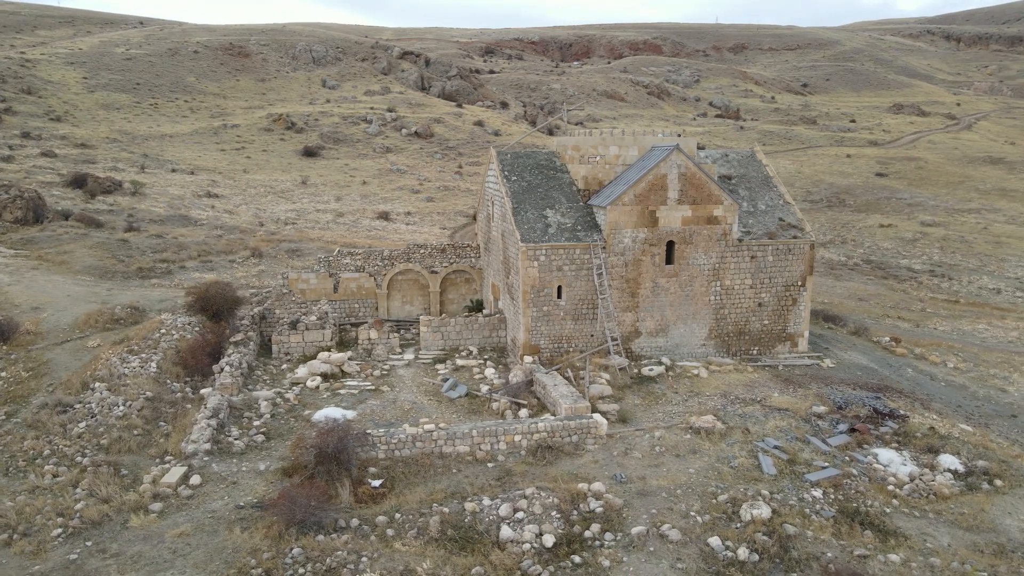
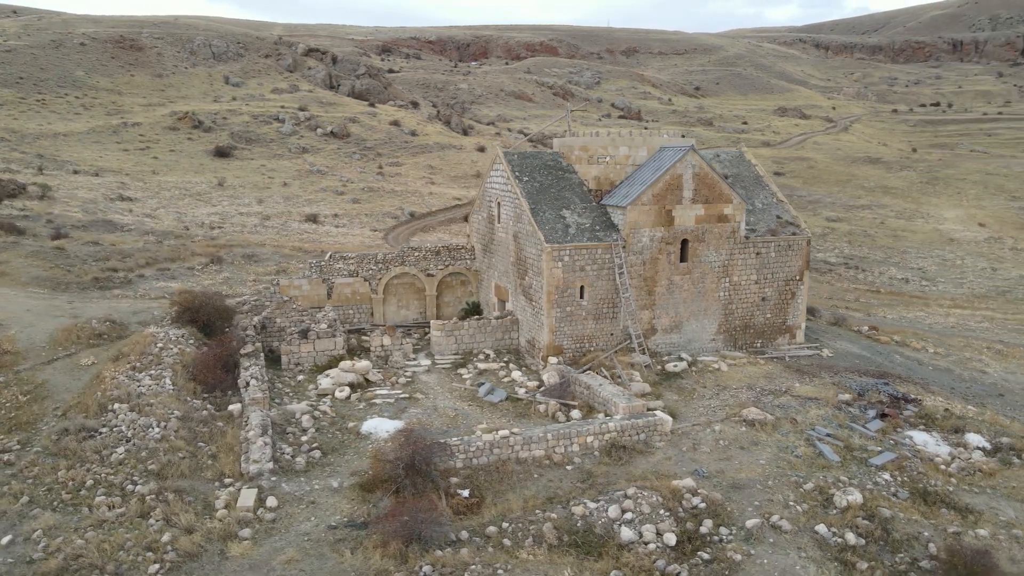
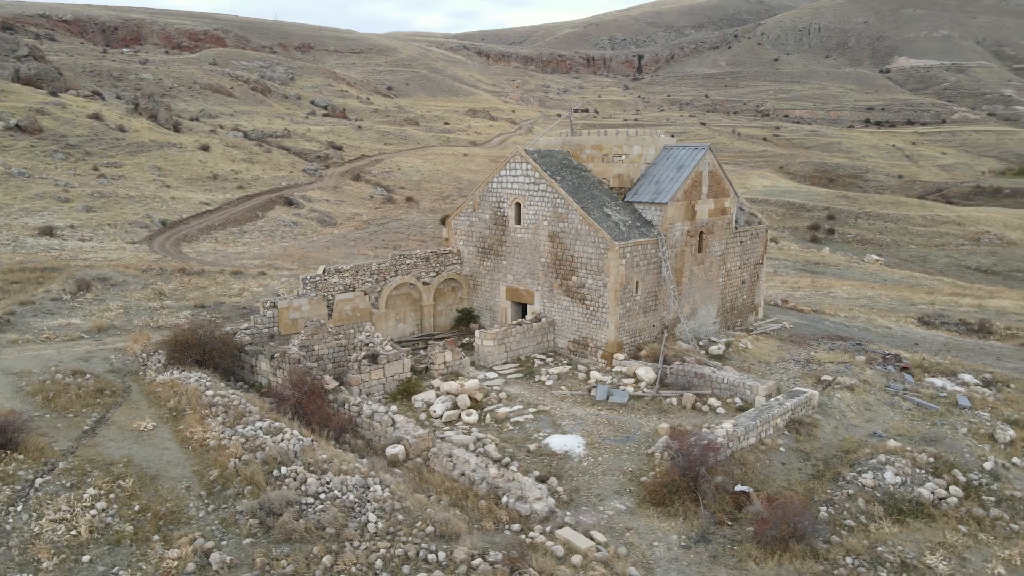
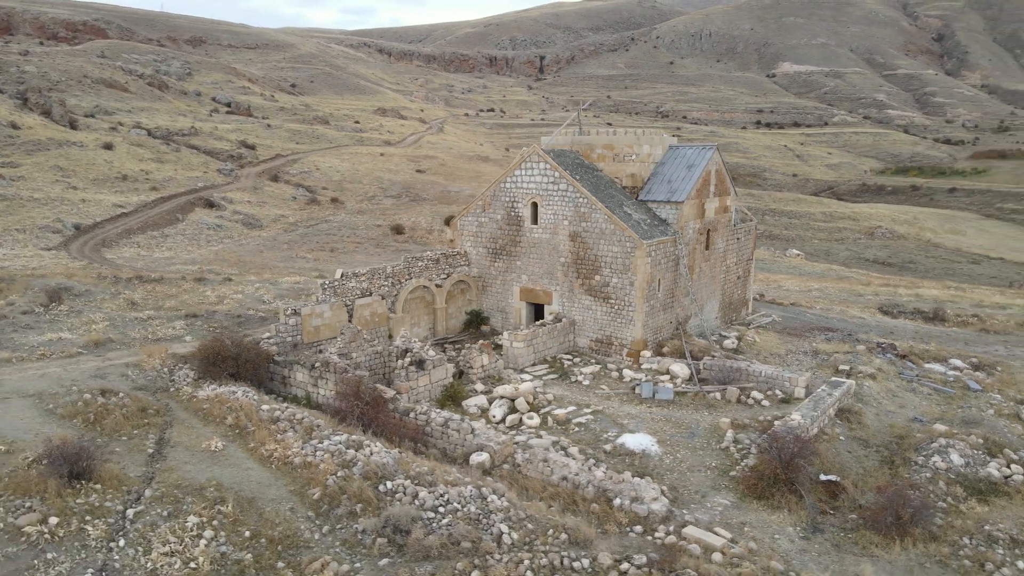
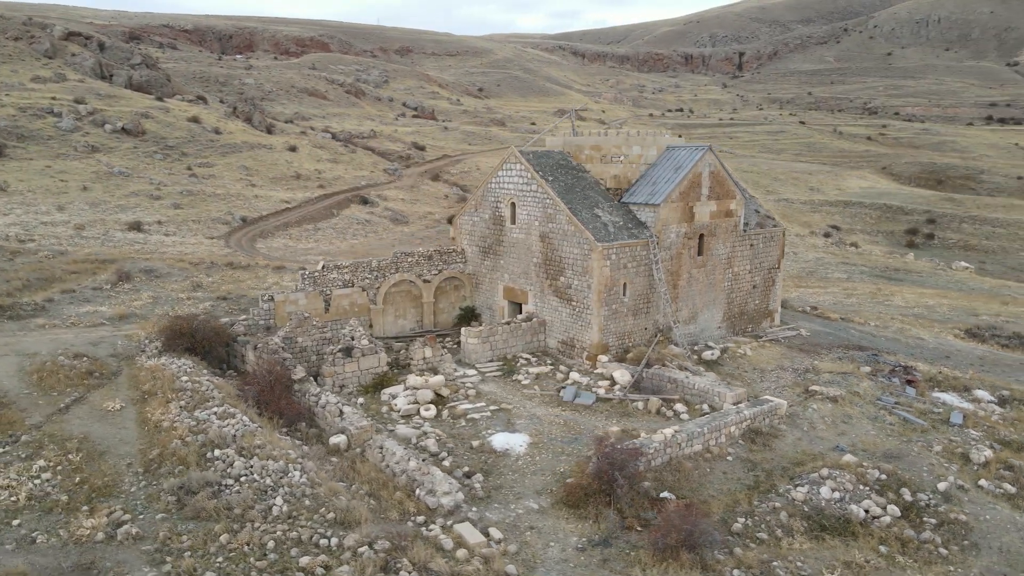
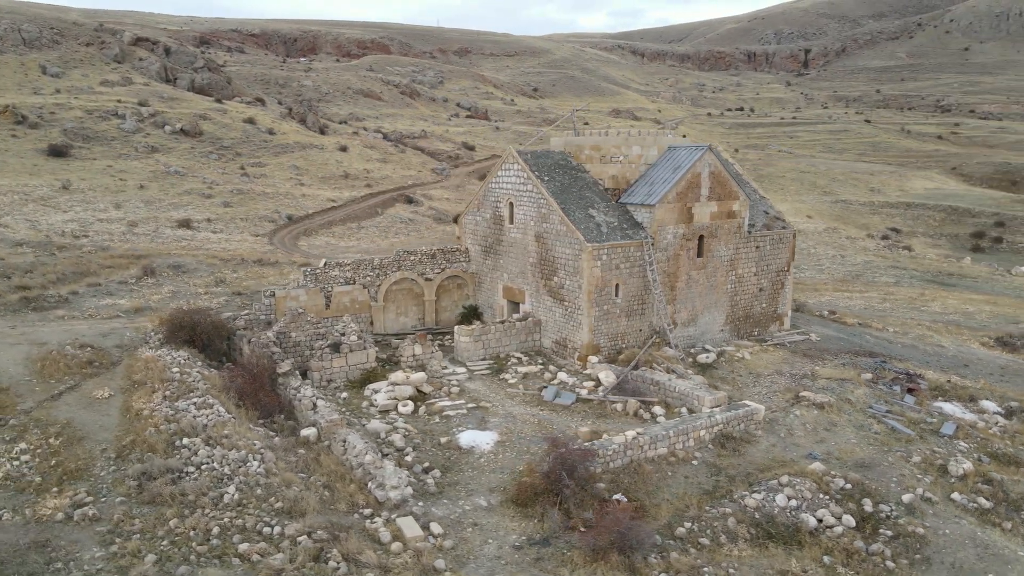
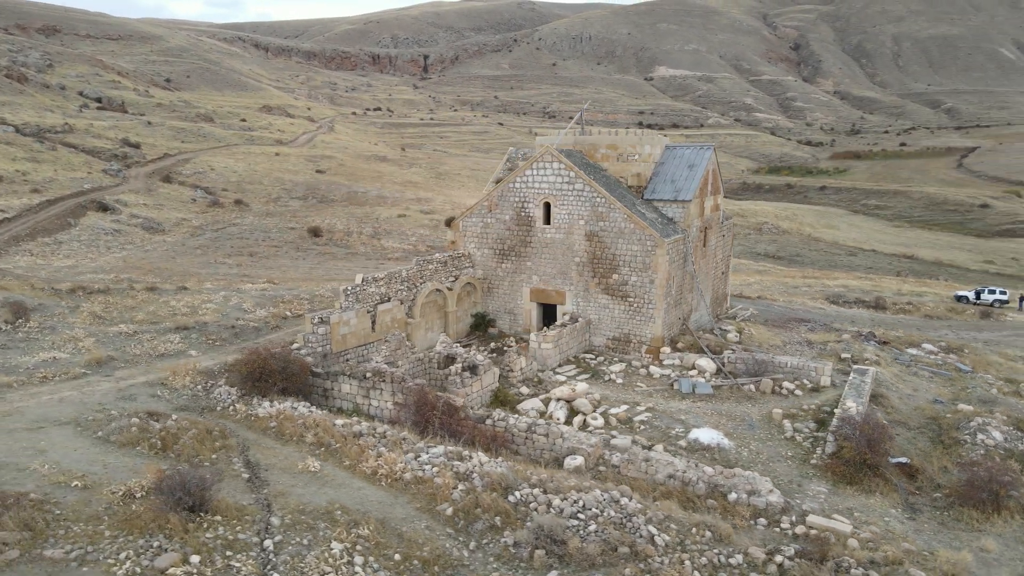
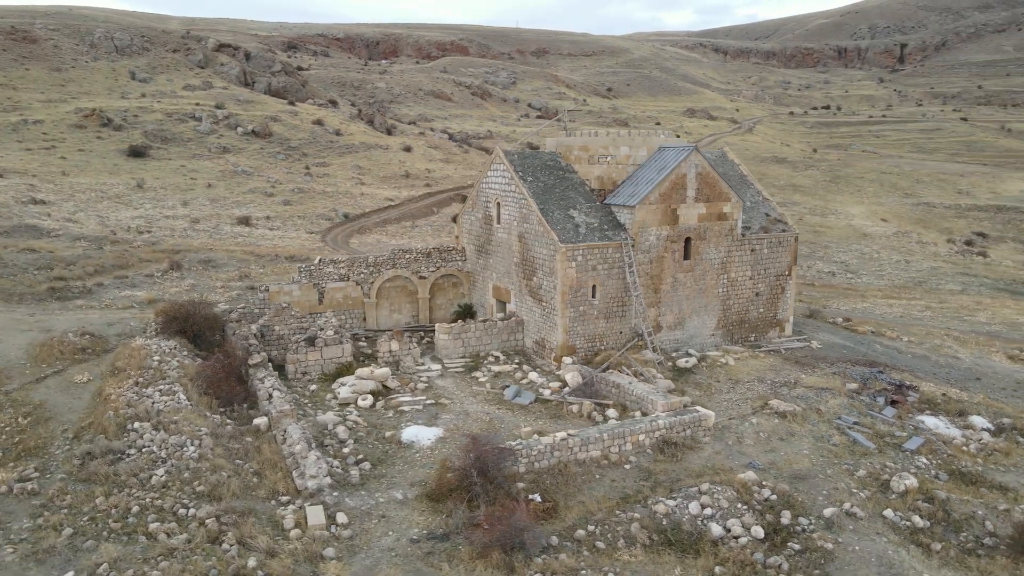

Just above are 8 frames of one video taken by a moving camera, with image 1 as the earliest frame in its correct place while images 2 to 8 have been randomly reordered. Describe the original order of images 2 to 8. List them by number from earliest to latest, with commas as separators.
2, 8, 6, 5, 3, 4, 7
